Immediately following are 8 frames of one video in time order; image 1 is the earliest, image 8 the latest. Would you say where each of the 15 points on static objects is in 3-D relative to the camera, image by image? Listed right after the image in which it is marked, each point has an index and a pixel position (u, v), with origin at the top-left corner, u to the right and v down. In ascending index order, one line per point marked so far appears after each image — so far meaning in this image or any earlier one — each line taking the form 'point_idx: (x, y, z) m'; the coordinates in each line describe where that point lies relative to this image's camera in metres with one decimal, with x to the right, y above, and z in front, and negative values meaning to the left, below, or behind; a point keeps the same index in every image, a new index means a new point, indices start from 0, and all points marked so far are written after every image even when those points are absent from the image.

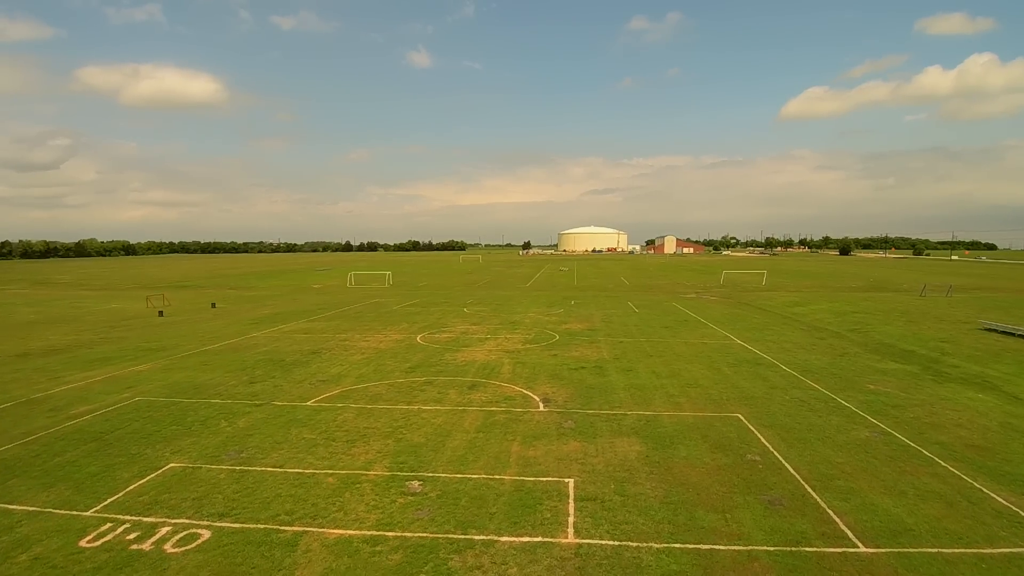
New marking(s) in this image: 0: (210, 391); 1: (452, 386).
0: (-8.9, -3.0, +17.9) m
1: (-1.7, -2.8, +17.4) m
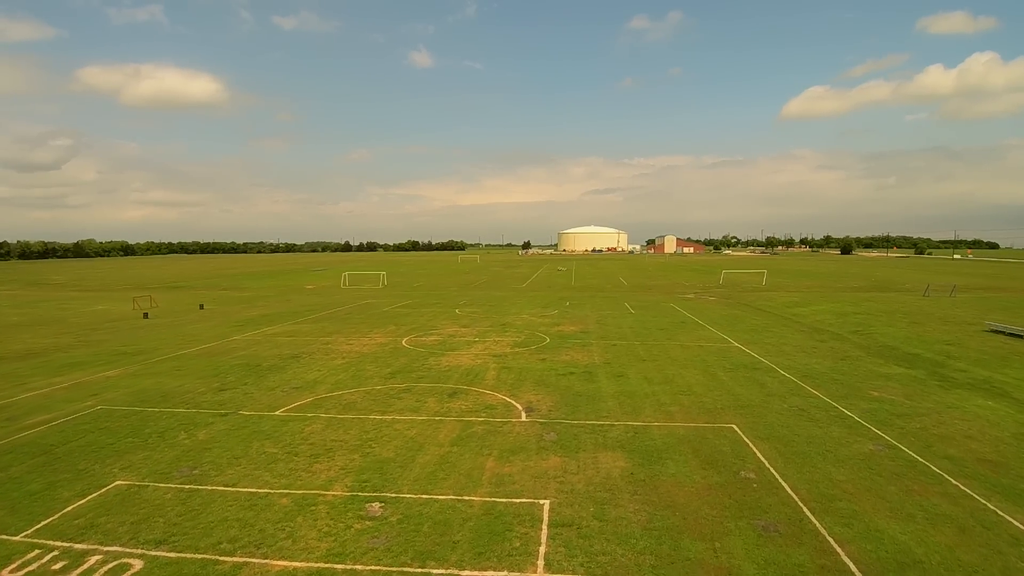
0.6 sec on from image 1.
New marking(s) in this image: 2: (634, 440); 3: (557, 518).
0: (-9.4, -3.1, +17.0) m
1: (-2.2, -2.9, +16.4) m
2: (+2.5, -3.1, +12.5) m
3: (+0.7, -3.5, +9.2) m
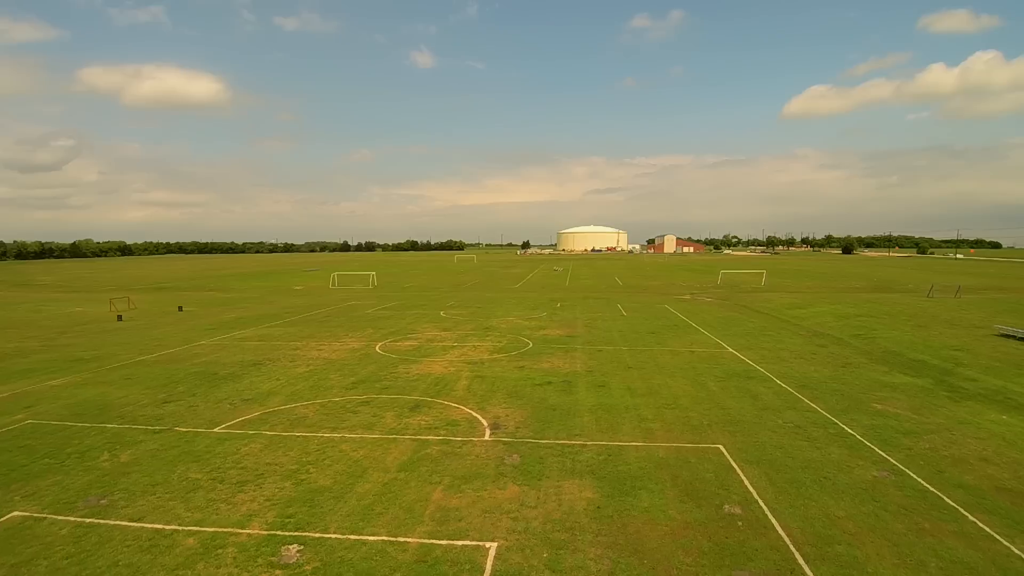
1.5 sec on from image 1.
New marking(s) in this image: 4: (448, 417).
0: (-10.2, -3.2, +15.5) m
1: (-3.0, -3.0, +15.0) m
2: (+1.7, -3.2, +11.0) m
3: (-0.1, -3.6, +7.8) m
4: (-1.5, -3.0, +14.1) m
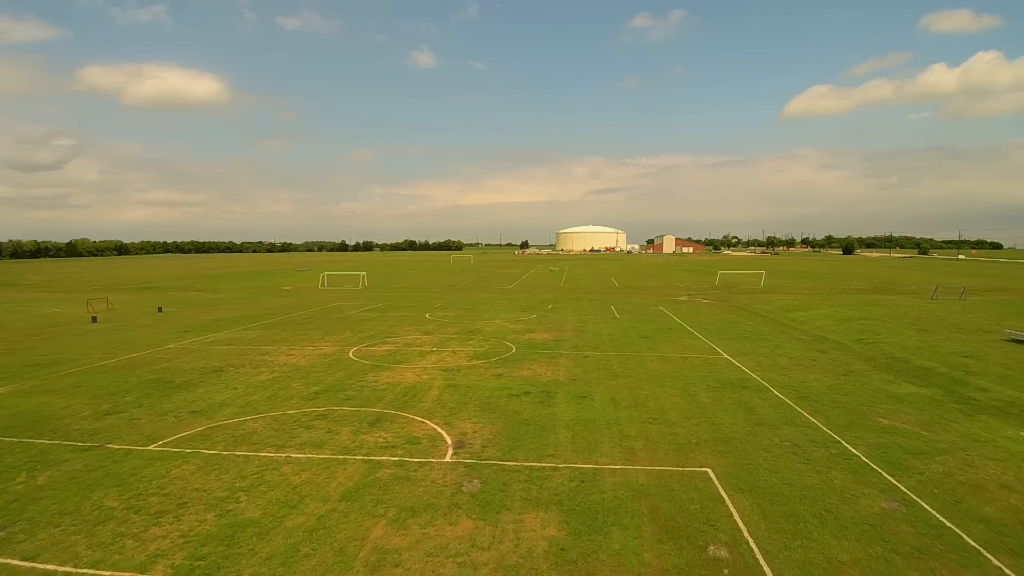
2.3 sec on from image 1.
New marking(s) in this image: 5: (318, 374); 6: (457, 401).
0: (-10.8, -3.2, +14.2) m
1: (-3.7, -3.0, +13.6) m
2: (+1.0, -3.3, +9.7) m
3: (-0.8, -3.6, +6.4) m
4: (-2.2, -3.1, +12.8) m
5: (-5.9, -2.7, +18.7) m
6: (-1.4, -2.8, +15.1) m
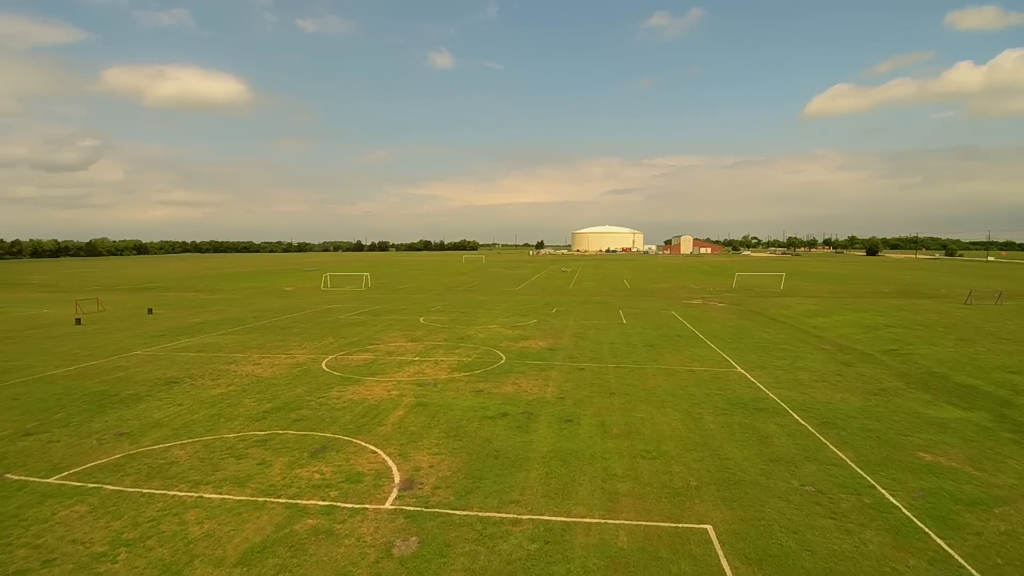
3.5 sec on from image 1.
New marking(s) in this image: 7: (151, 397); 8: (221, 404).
0: (-11.4, -3.3, +12.4) m
1: (-4.3, -3.1, +11.7) m
2: (+0.3, -3.4, +7.6) m
3: (-1.6, -3.7, +4.4) m
4: (-2.8, -3.2, +10.8) m
5: (-6.4, -2.8, +16.8) m
6: (-2.0, -3.0, +13.1) m
7: (-9.5, -2.9, +16.1) m
8: (-7.3, -2.9, +15.3) m
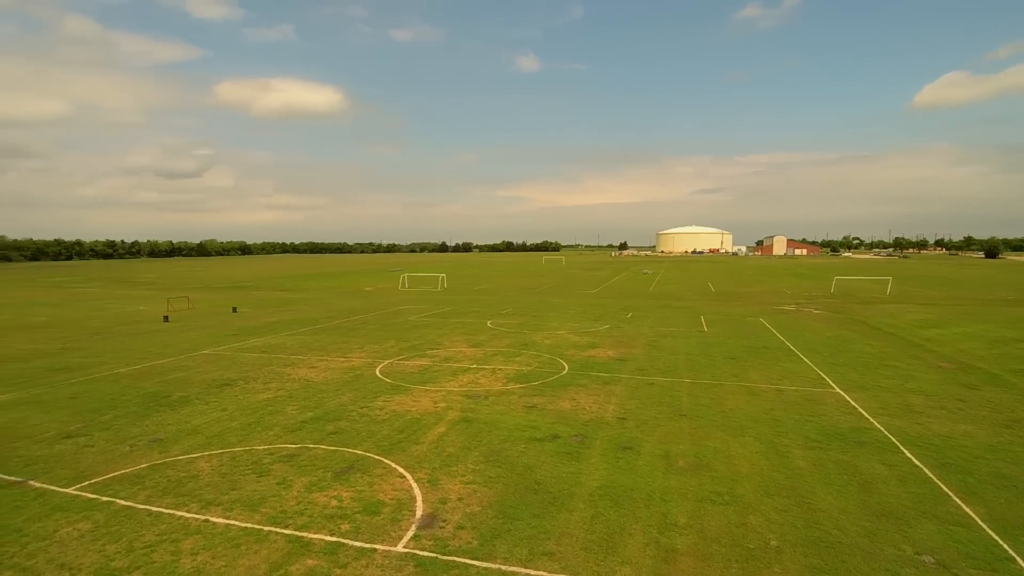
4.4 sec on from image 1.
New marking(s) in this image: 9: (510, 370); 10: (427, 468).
0: (-10.5, -3.3, +12.4) m
1: (-3.5, -3.2, +10.7) m
2: (+0.5, -3.5, +6.0) m
3: (-1.9, -3.8, +3.1) m
4: (-2.2, -3.3, +9.6) m
5: (-4.9, -2.8, +16.1) m
6: (-1.0, -3.1, +11.8) m
7: (-8.1, -2.9, +15.8) m
8: (-6.0, -2.9, +14.8) m
9: (0.0, -2.6, +18.9) m
10: (-1.5, -3.2, +10.7) m
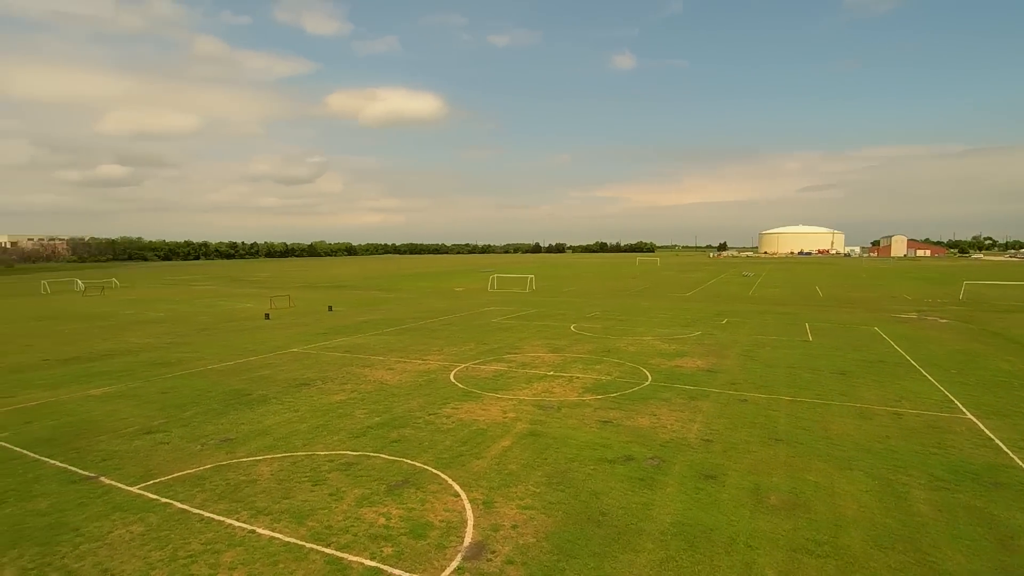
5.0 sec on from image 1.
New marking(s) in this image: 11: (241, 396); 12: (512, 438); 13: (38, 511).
0: (-9.1, -3.3, +13.0) m
1: (-2.4, -3.3, +10.2) m
2: (+0.8, -3.6, +5.0) m
3: (-2.0, -3.9, +2.5) m
4: (-1.3, -3.3, +9.0) m
5: (-3.0, -2.9, +15.8) m
6: (+0.2, -3.1, +10.9) m
7: (-6.2, -2.9, +16.0) m
8: (-4.3, -3.0, +14.6) m
9: (+2.3, -2.7, +17.8) m
10: (-0.4, -3.2, +9.9) m
11: (-7.3, -2.9, +16.5) m
12: (+0.1, -3.1, +12.4) m
13: (-7.0, -3.5, +9.2) m
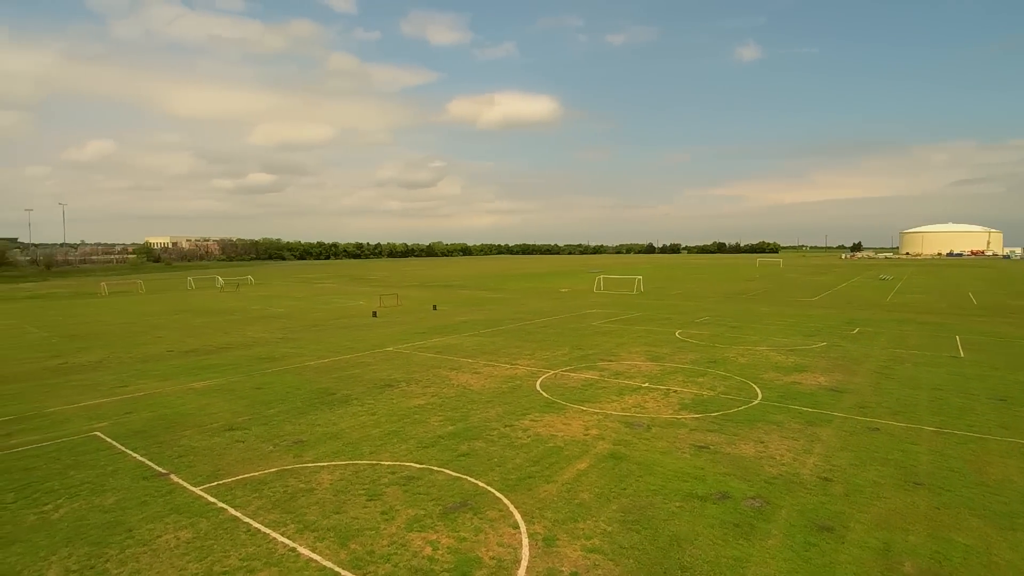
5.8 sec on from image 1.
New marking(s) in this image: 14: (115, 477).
0: (-7.4, -3.2, +13.4) m
1: (-1.4, -3.3, +9.4) m
2: (+0.8, -3.6, +3.7) m
3: (-2.3, -3.9, +1.7) m
4: (-0.5, -3.4, +7.9) m
5: (-0.9, -2.9, +14.9) m
6: (+1.4, -3.2, +9.6) m
7: (-4.0, -2.9, +15.8) m
8: (-2.3, -3.0, +14.1) m
9: (+4.6, -2.8, +16.0) m
10: (+0.6, -3.3, +8.7) m
11: (-5.0, -2.9, +16.4) m
12: (+1.5, -3.1, +11.1) m
13: (-6.0, -3.4, +9.2) m
14: (-6.8, -3.4, +10.5) m
